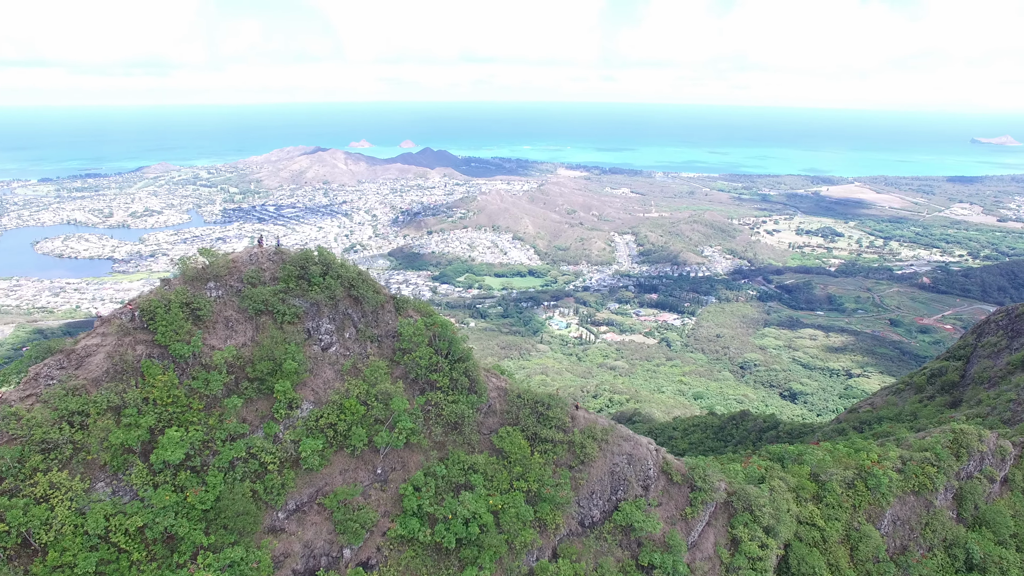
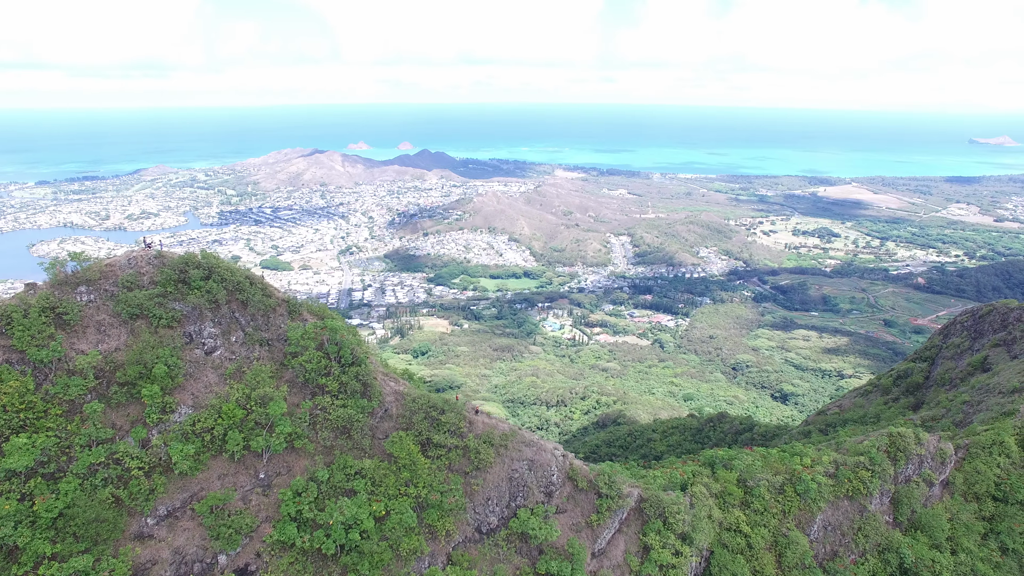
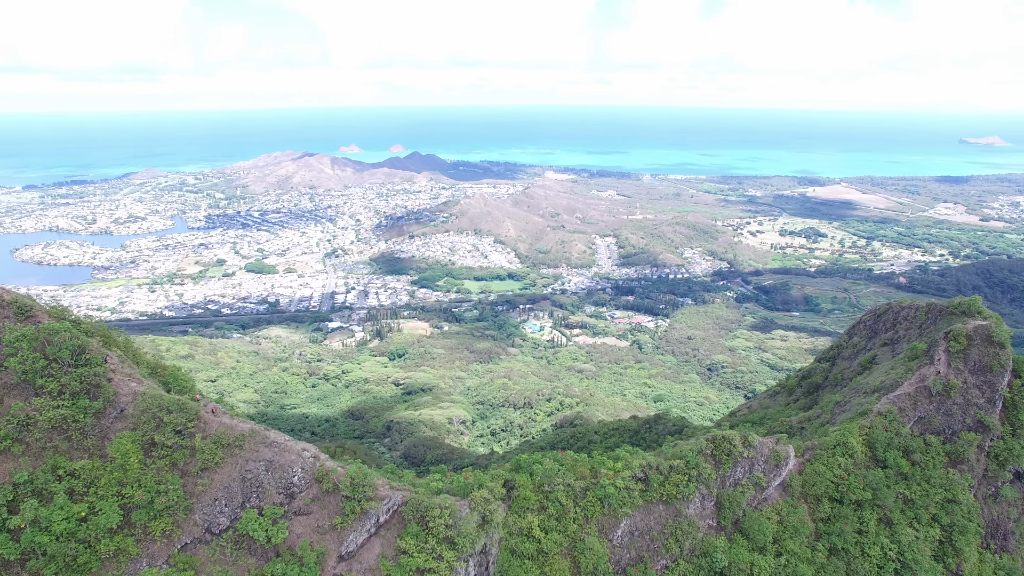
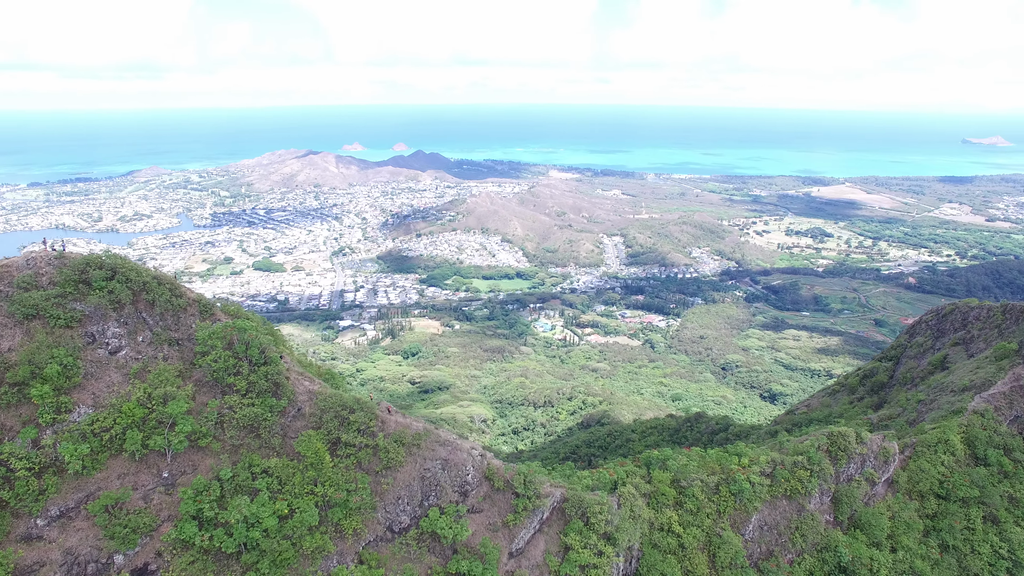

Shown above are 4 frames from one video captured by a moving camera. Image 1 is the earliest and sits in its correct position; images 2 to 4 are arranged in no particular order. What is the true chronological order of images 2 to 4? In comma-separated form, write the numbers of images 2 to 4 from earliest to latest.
2, 4, 3
